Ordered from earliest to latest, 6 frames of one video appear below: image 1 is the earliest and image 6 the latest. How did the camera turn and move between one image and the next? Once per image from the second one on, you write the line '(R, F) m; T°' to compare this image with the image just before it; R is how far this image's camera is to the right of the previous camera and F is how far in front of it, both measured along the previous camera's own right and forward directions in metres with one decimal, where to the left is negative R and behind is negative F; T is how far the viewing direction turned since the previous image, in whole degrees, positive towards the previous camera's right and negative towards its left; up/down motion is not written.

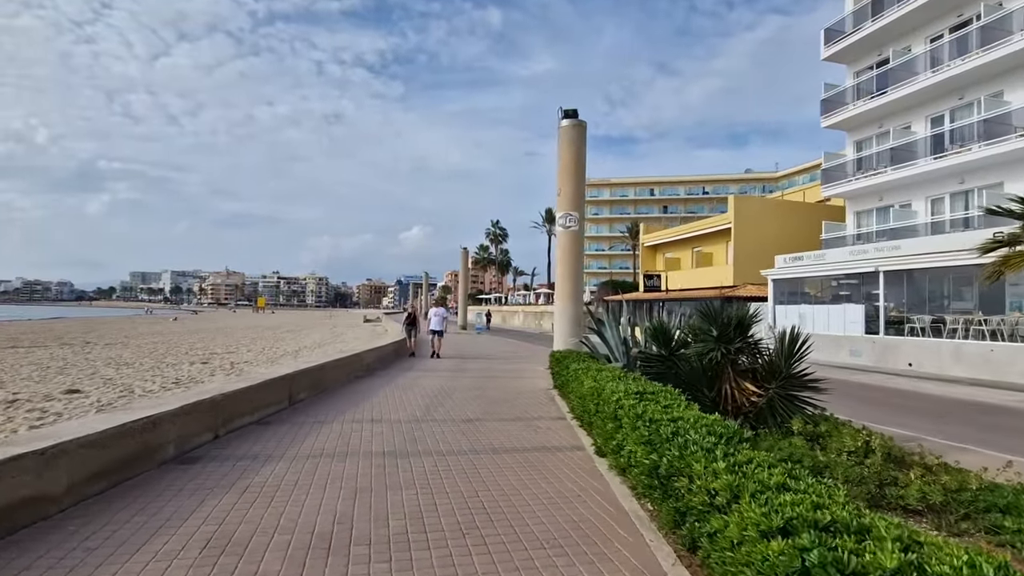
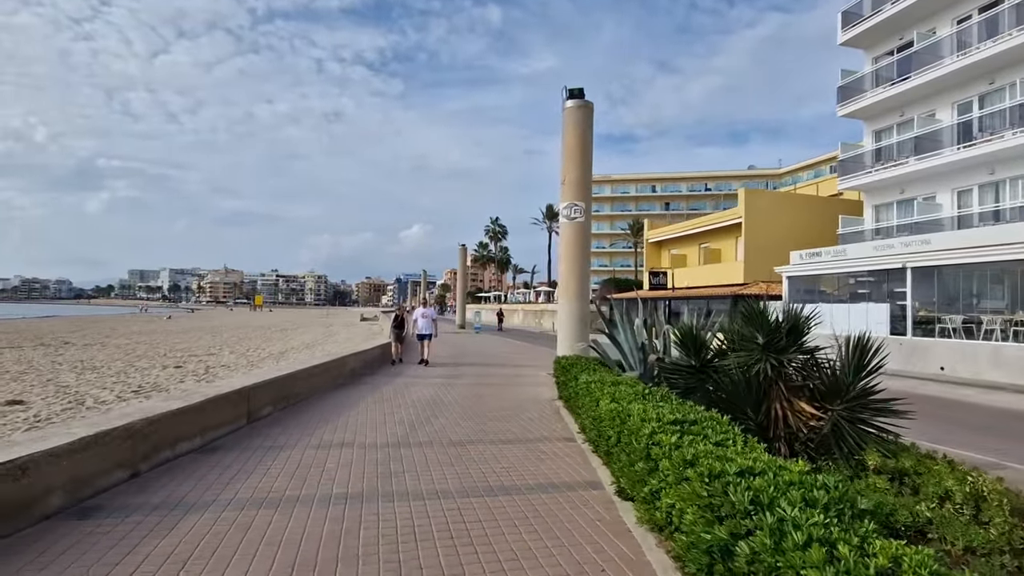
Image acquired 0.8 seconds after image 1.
(0.0, +1.4) m; 0°
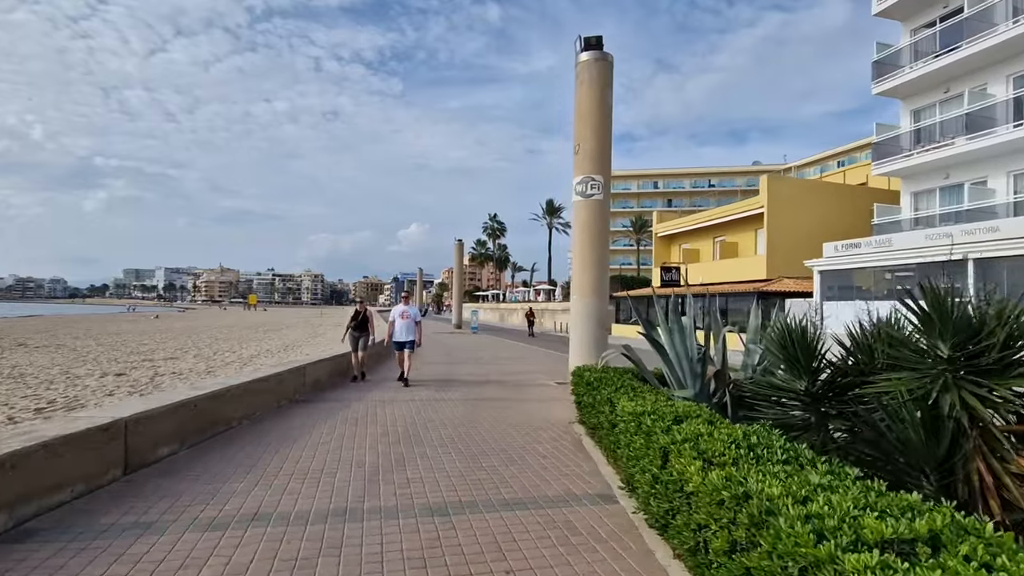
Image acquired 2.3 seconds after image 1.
(-0.1, +2.5) m; 0°
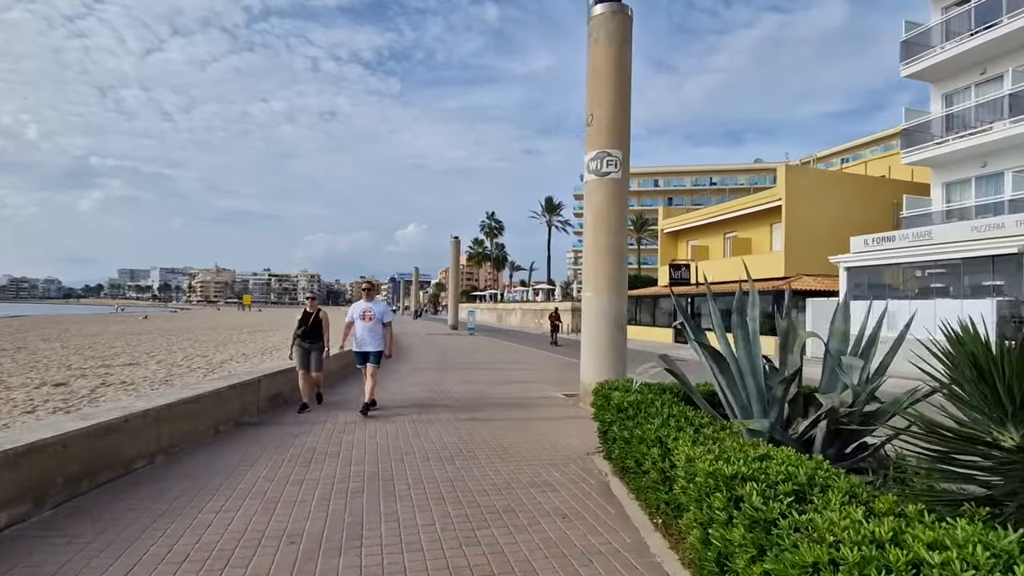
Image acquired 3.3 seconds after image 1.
(-0.1, +1.9) m; 0°
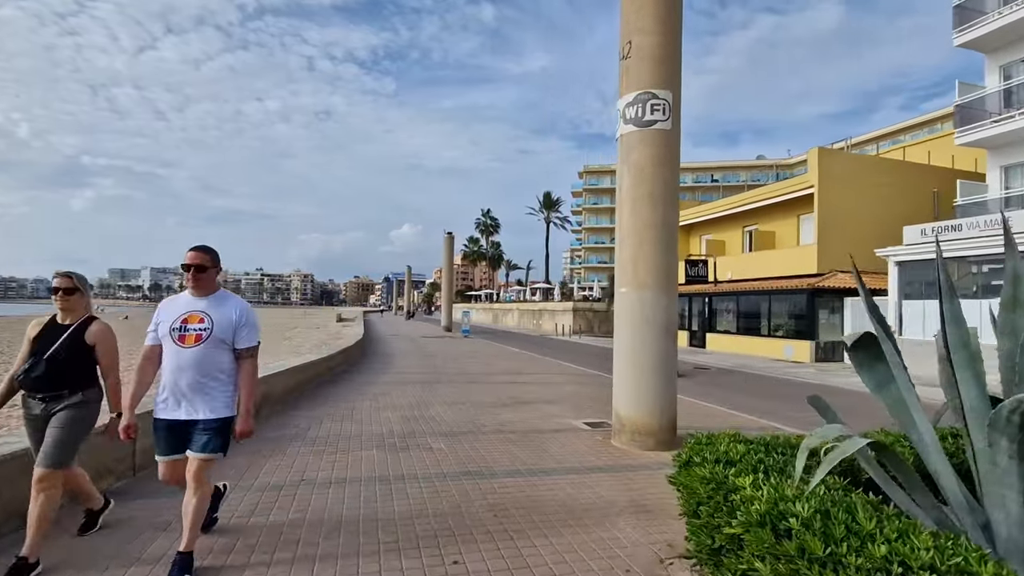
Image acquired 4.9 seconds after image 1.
(-0.2, +2.8) m; 0°
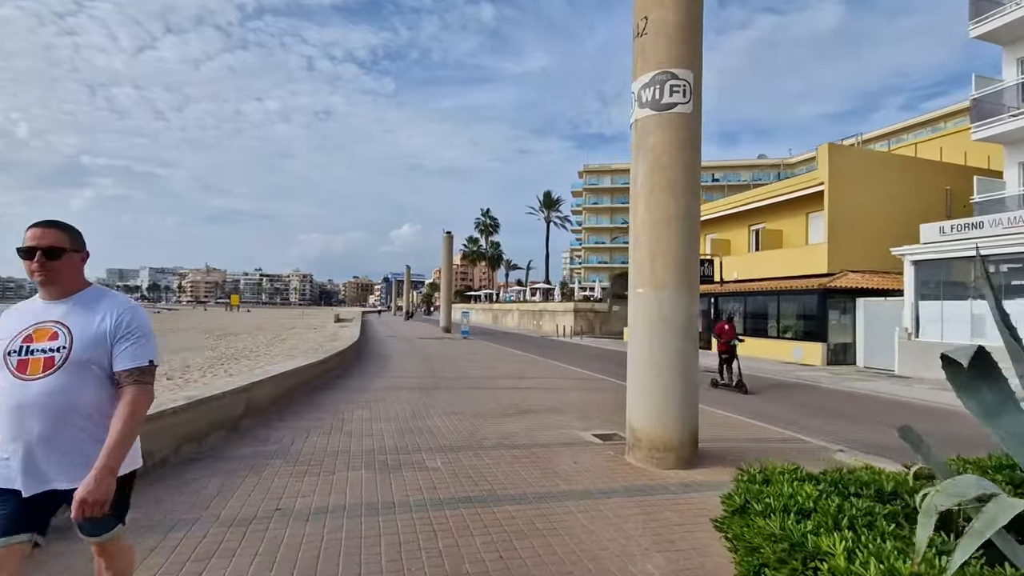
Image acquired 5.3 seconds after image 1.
(-0.1, +0.7) m; 0°
